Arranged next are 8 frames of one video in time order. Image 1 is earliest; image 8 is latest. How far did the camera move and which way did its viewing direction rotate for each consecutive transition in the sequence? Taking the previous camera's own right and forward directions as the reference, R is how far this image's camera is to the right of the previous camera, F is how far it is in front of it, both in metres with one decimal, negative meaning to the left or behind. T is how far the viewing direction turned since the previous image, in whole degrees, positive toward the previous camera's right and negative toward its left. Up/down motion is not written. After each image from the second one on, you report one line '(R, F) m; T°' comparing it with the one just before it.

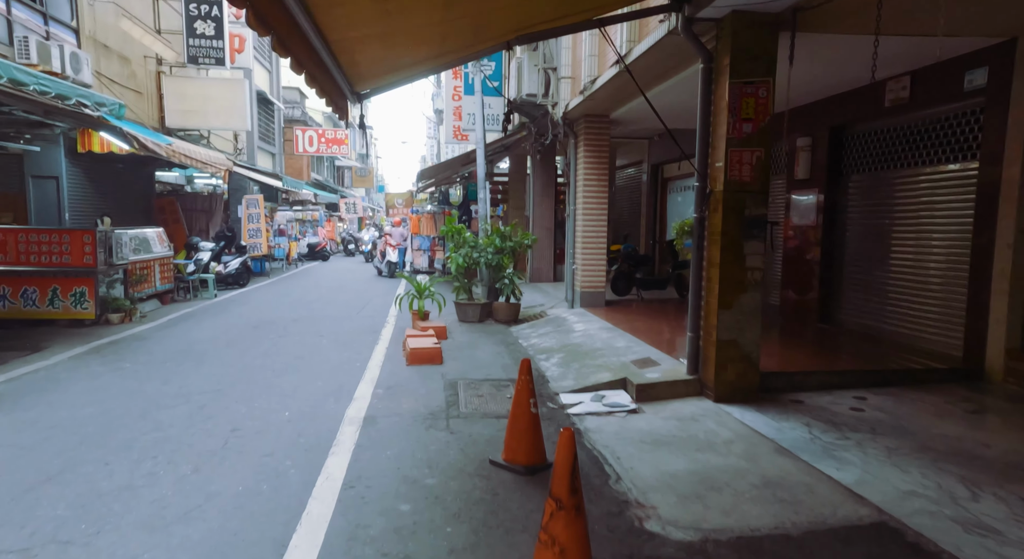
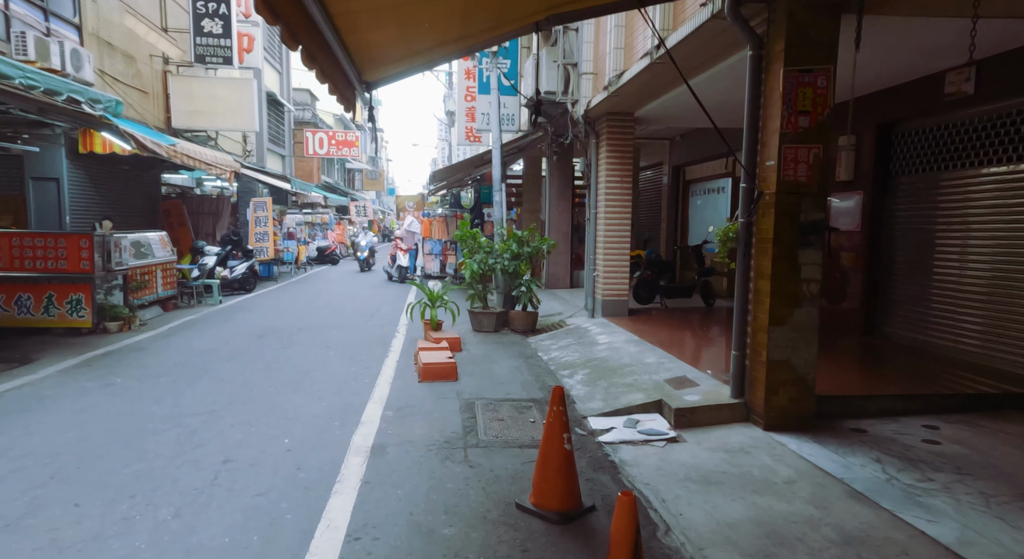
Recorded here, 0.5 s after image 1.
(-0.1, +0.5) m; -1°
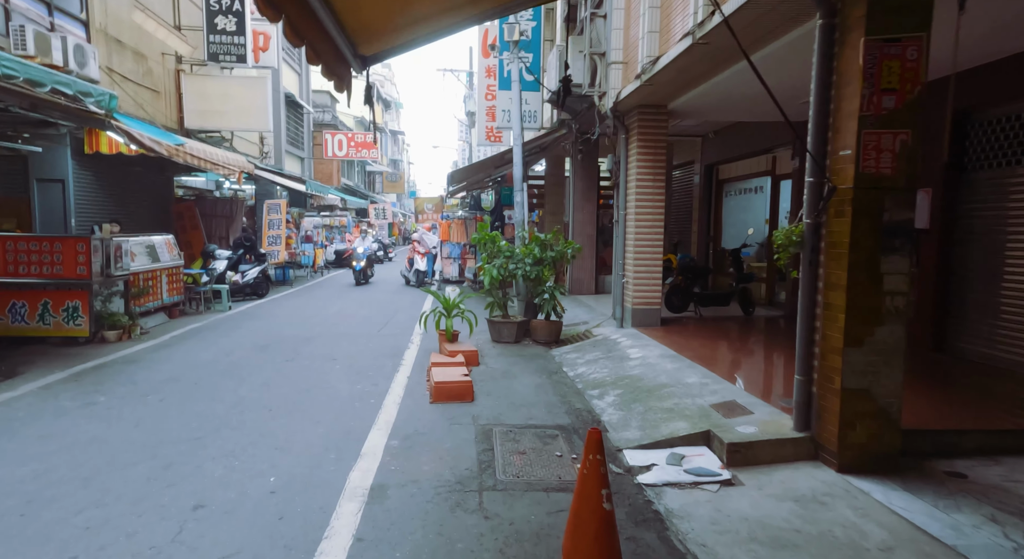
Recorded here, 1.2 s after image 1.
(0.0, +0.7) m; -2°
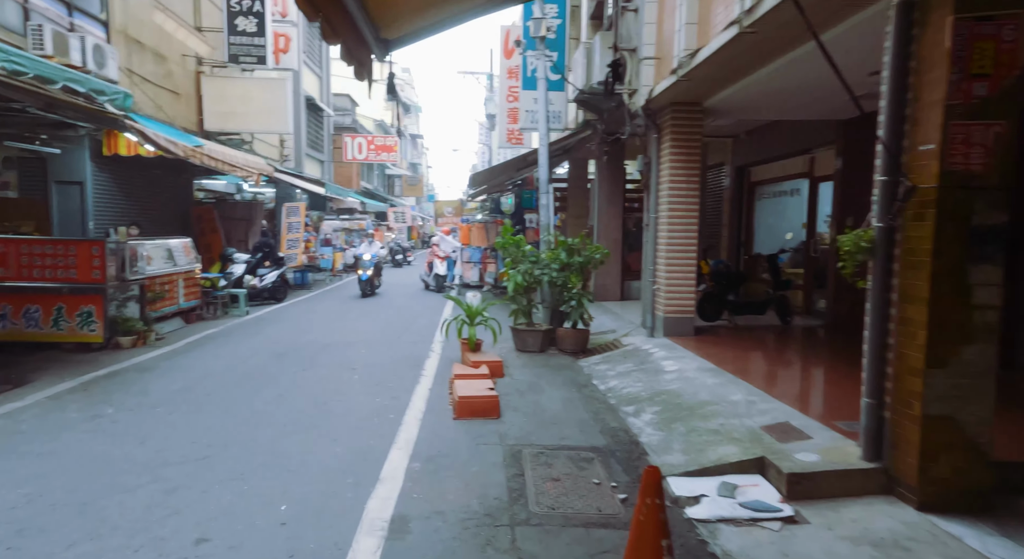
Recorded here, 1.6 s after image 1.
(-0.1, +0.4) m; -2°
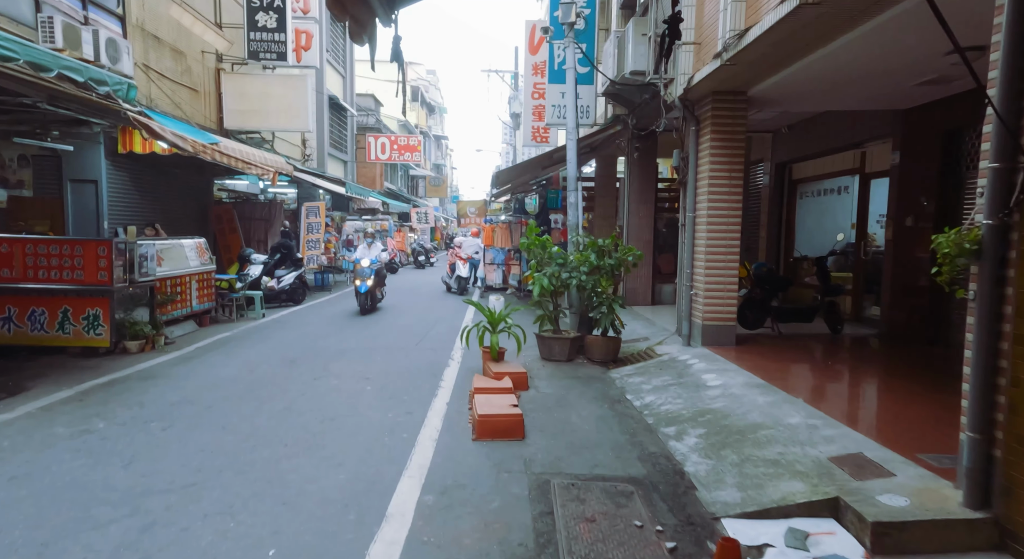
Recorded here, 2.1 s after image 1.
(0.0, +0.5) m; -2°
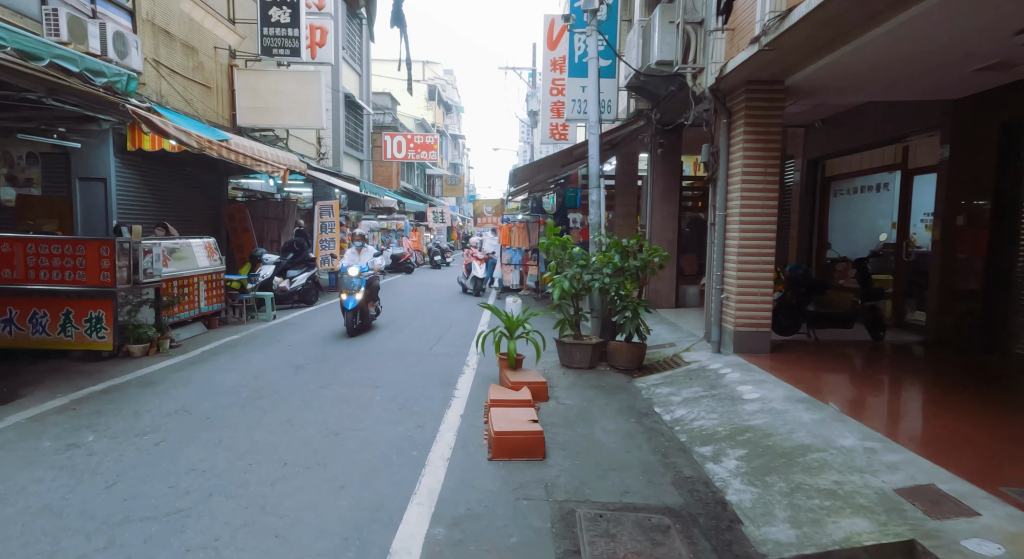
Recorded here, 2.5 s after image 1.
(0.0, +0.4) m; -2°
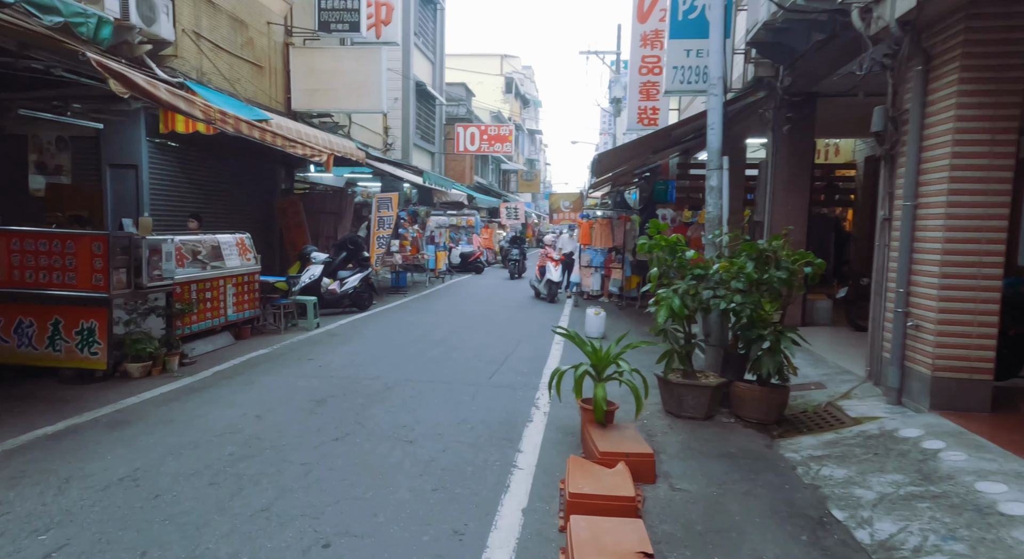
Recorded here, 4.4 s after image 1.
(-0.1, +1.9) m; -7°
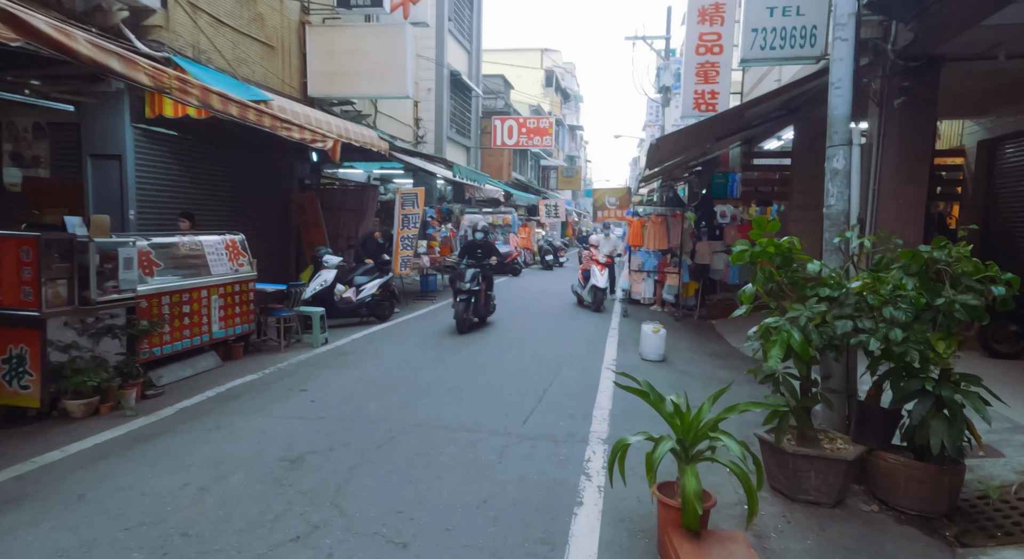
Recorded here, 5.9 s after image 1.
(0.0, +1.5) m; -4°
